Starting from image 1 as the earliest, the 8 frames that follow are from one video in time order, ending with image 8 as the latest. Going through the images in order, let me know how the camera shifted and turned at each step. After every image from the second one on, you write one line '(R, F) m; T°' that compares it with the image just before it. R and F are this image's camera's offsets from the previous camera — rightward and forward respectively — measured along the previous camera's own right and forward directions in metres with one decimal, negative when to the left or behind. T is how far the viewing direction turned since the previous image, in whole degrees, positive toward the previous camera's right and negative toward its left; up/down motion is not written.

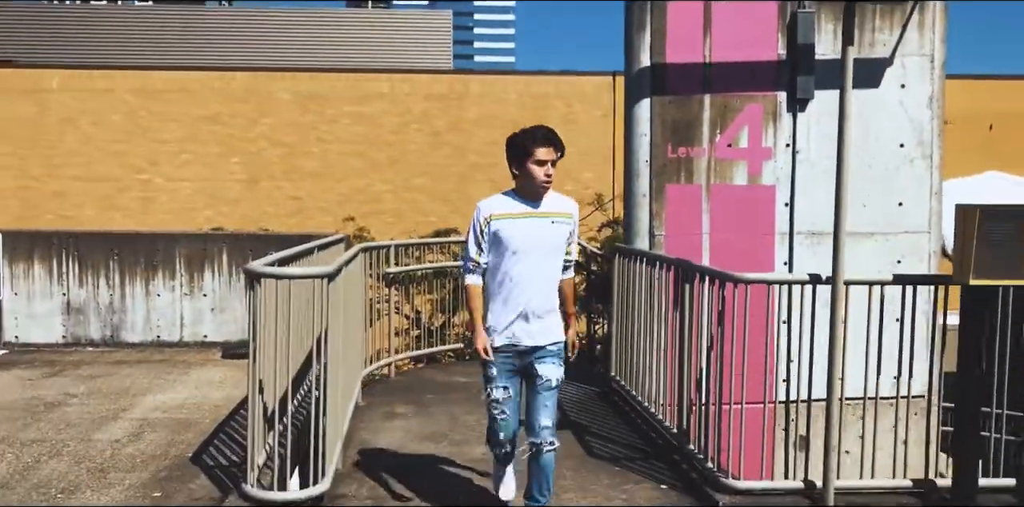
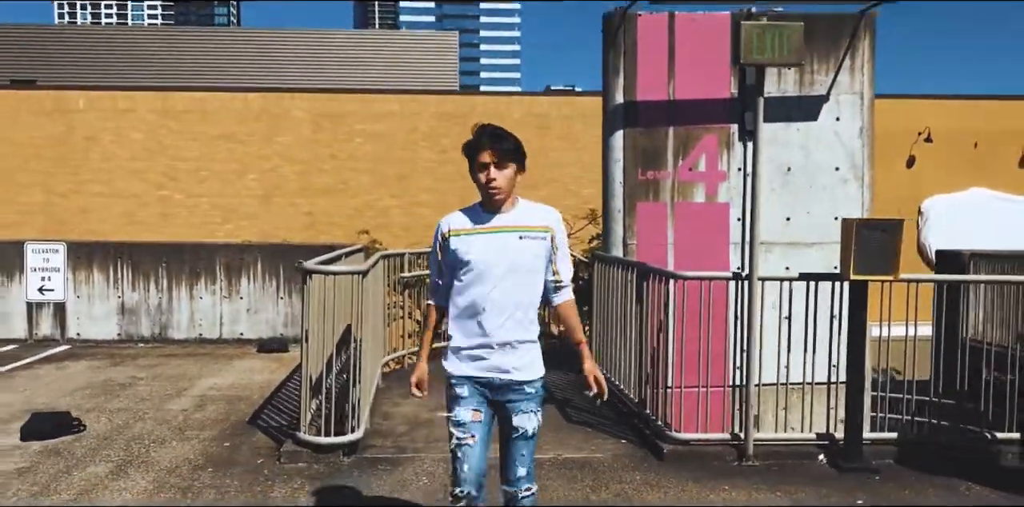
(+0.1, -1.2) m; 0°
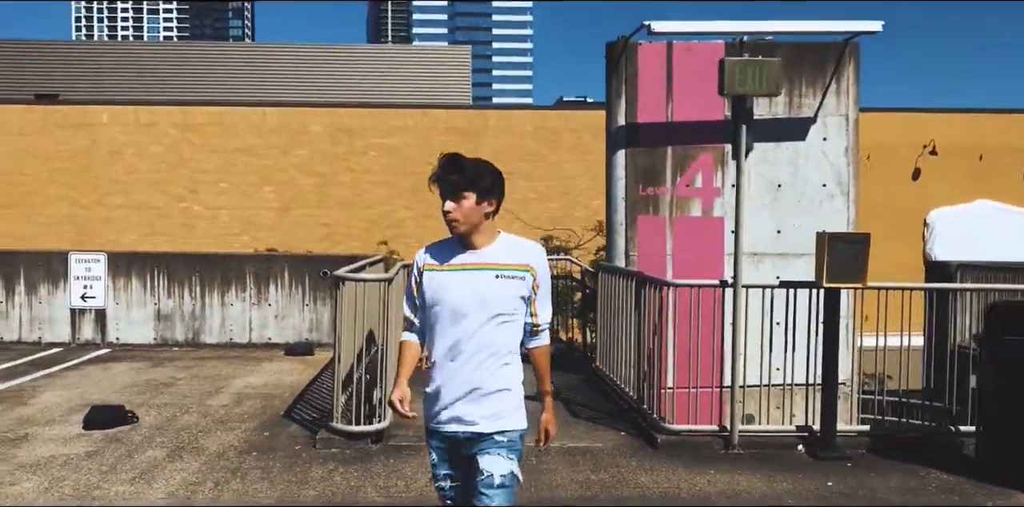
(0.0, -0.6) m; -1°
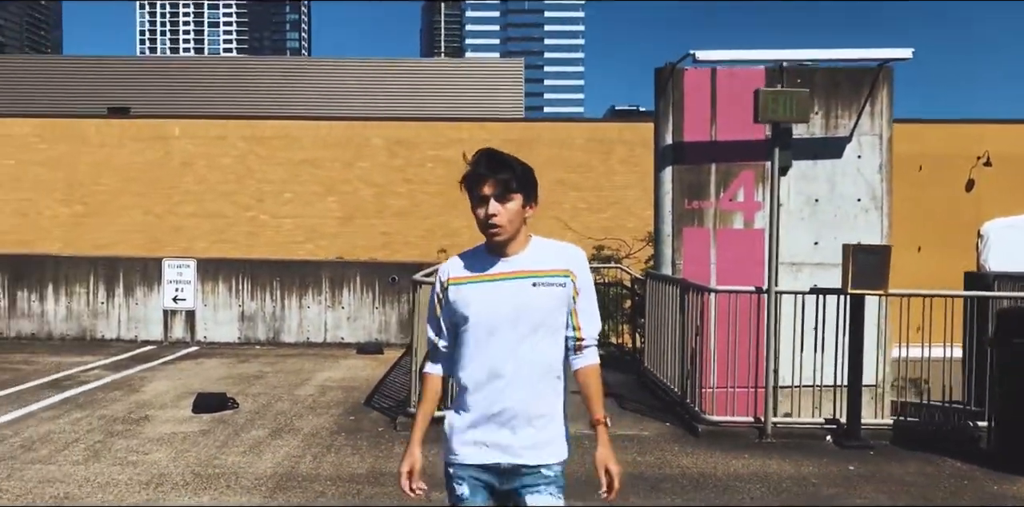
(0.0, -0.8) m; -3°
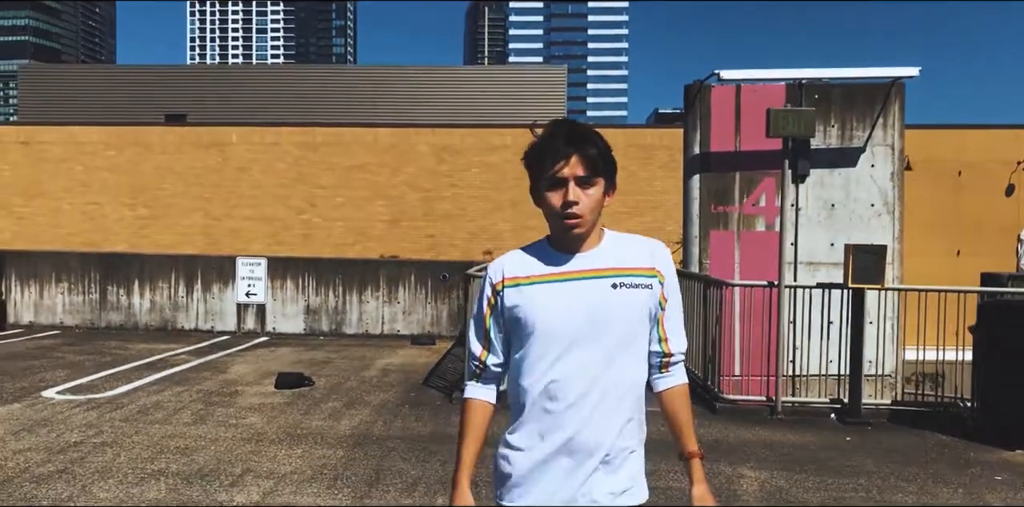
(0.0, -1.0) m; -3°
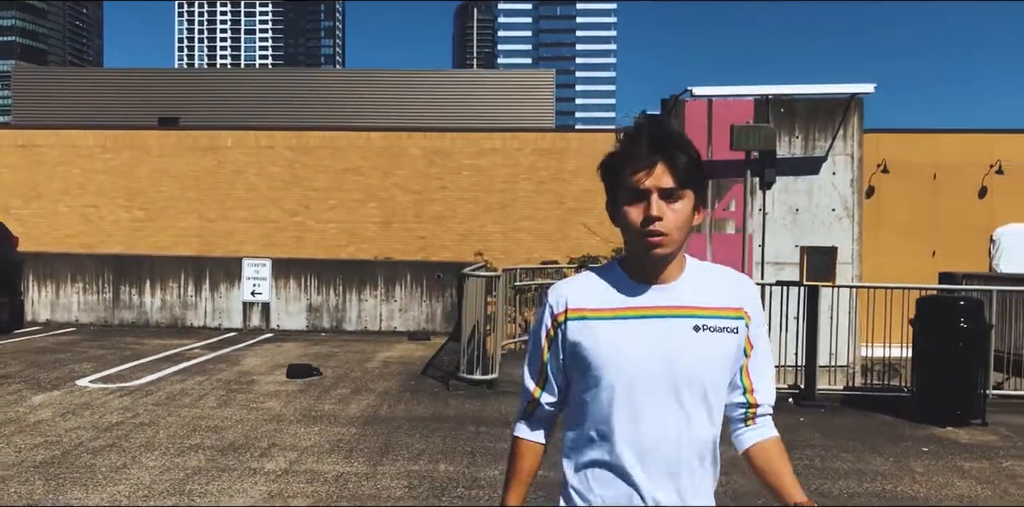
(0.0, -0.8) m; +1°
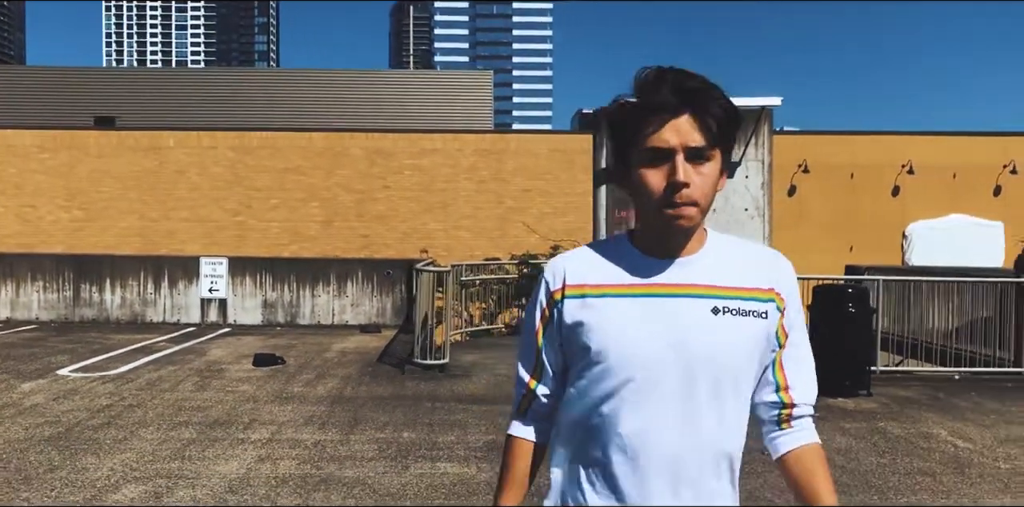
(-0.1, -1.0) m; +4°
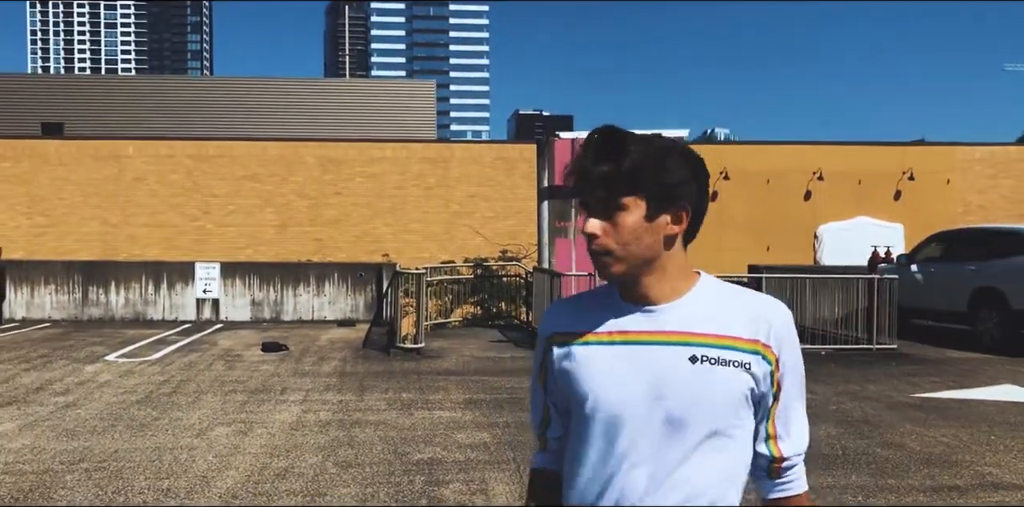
(-0.3, -2.4) m; +4°
